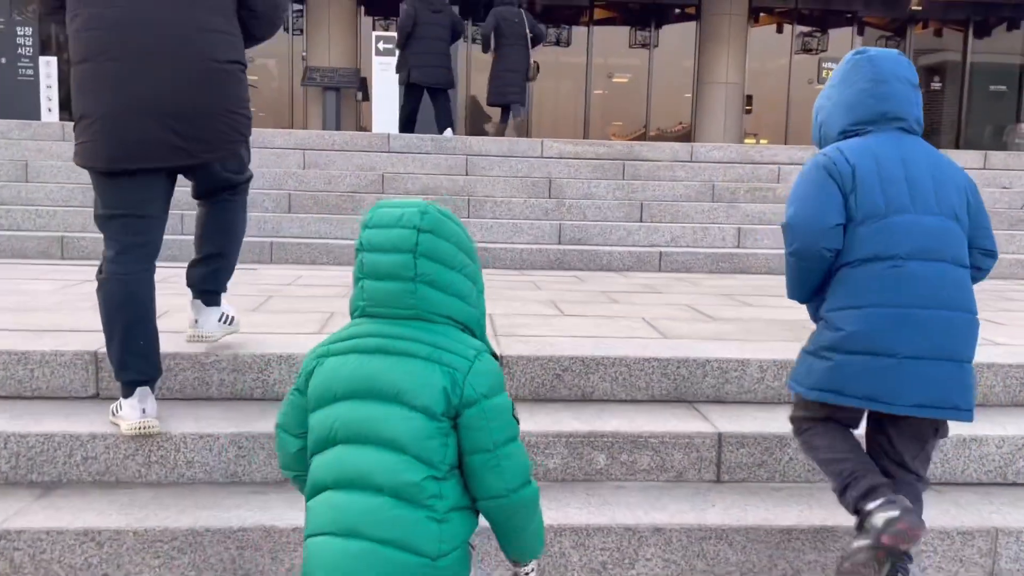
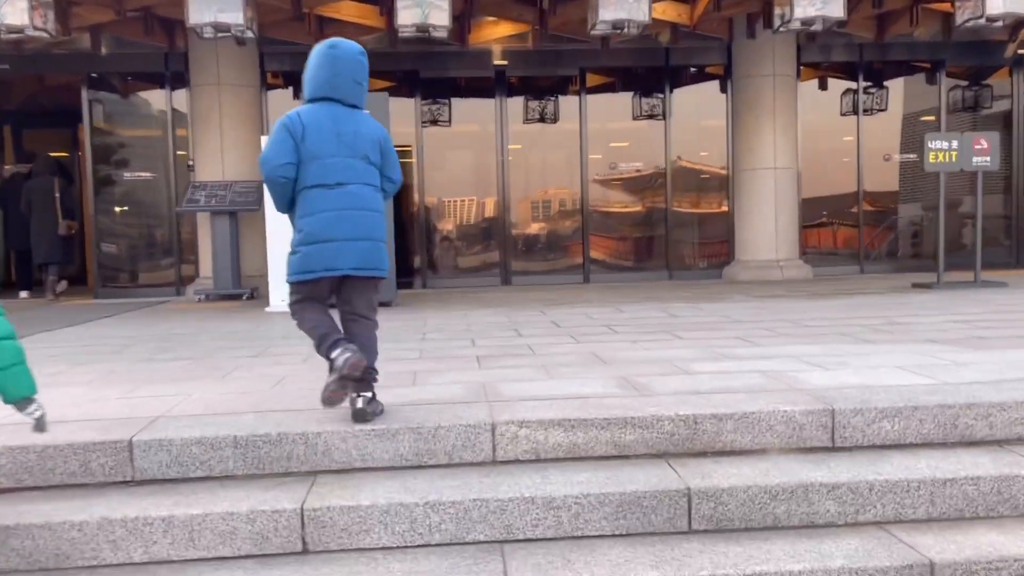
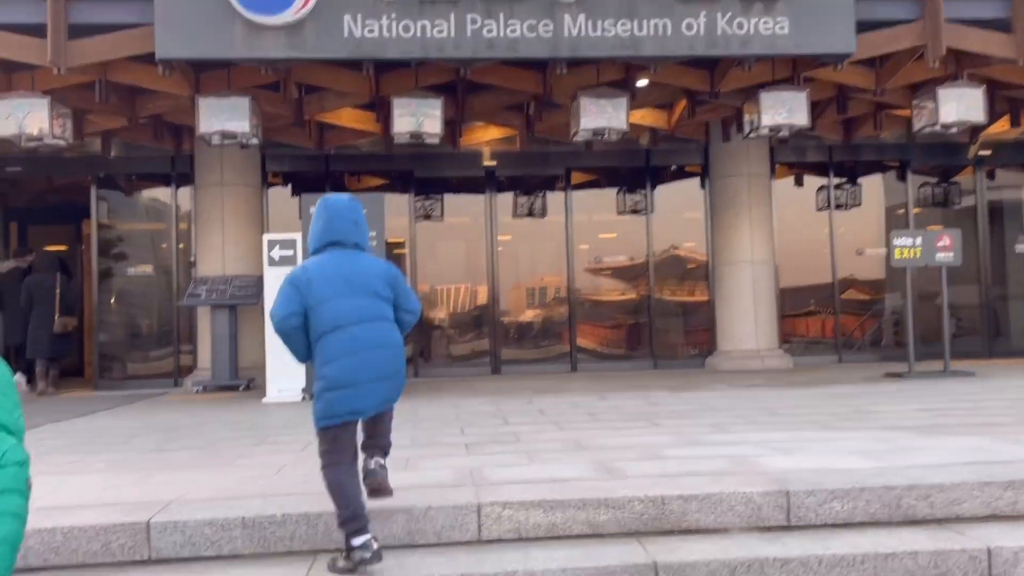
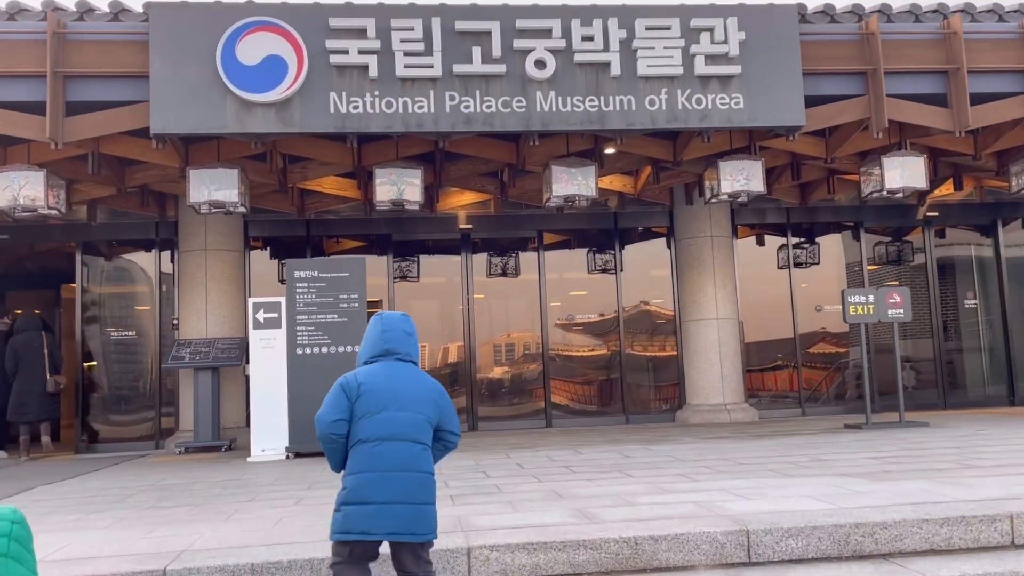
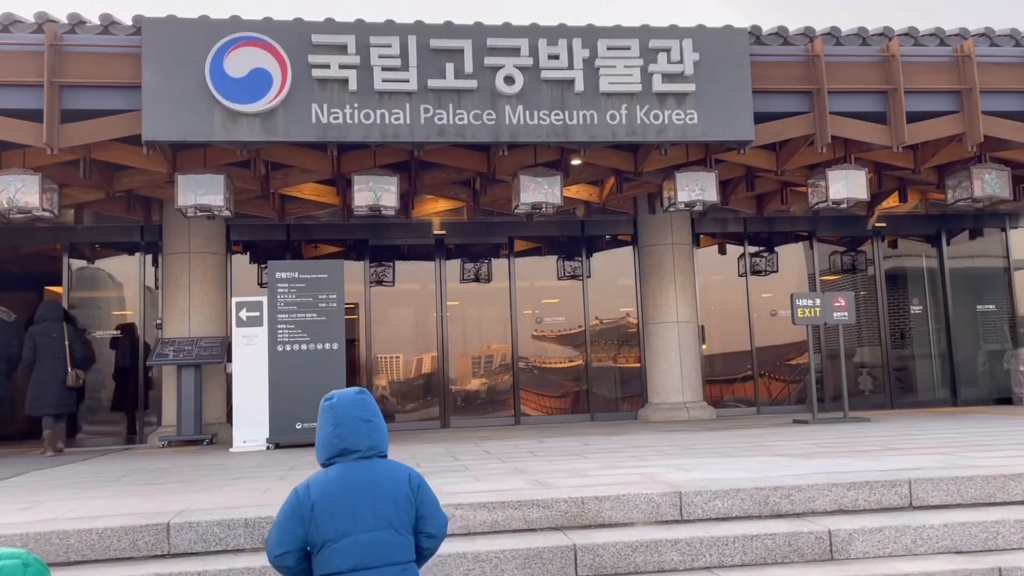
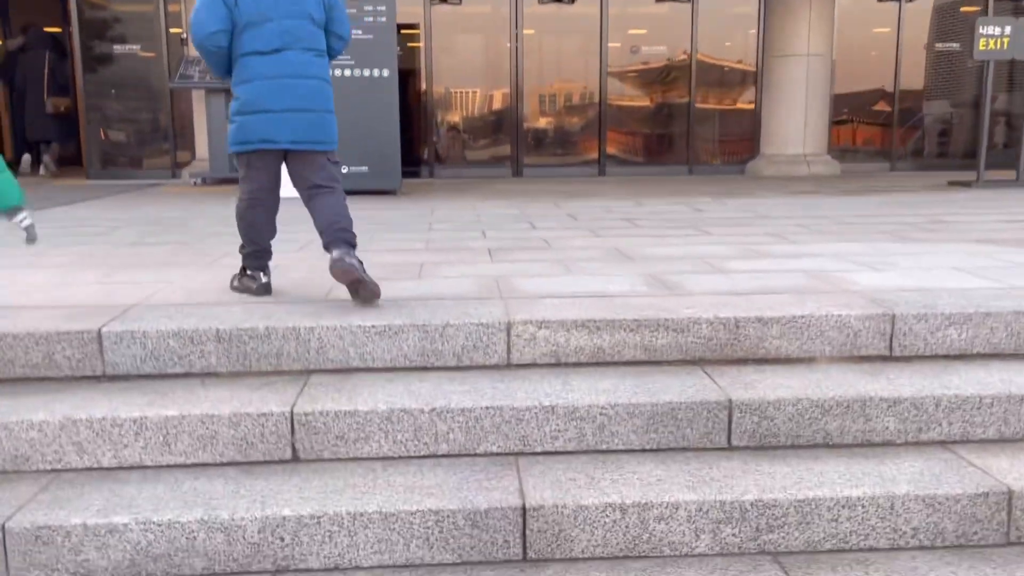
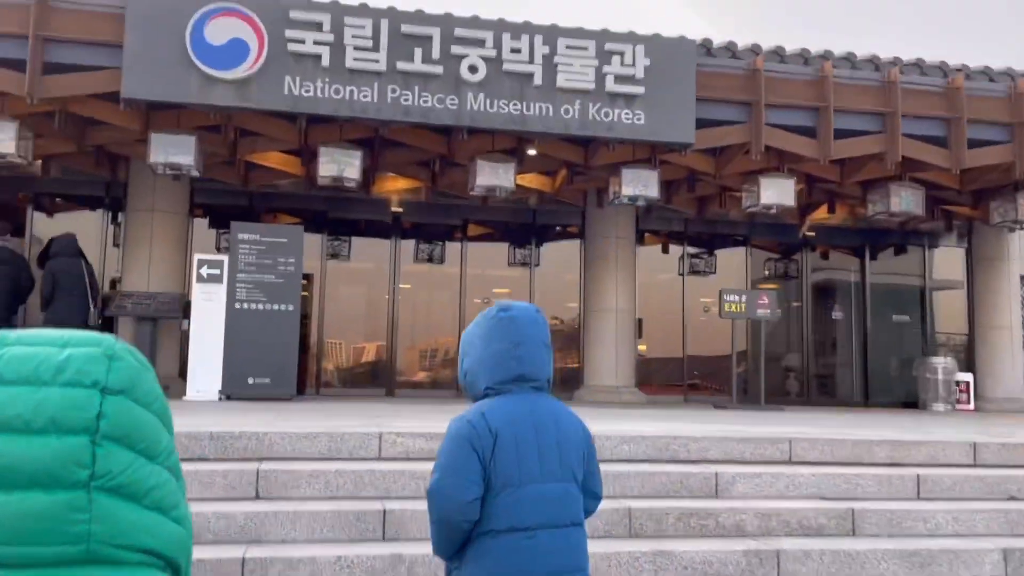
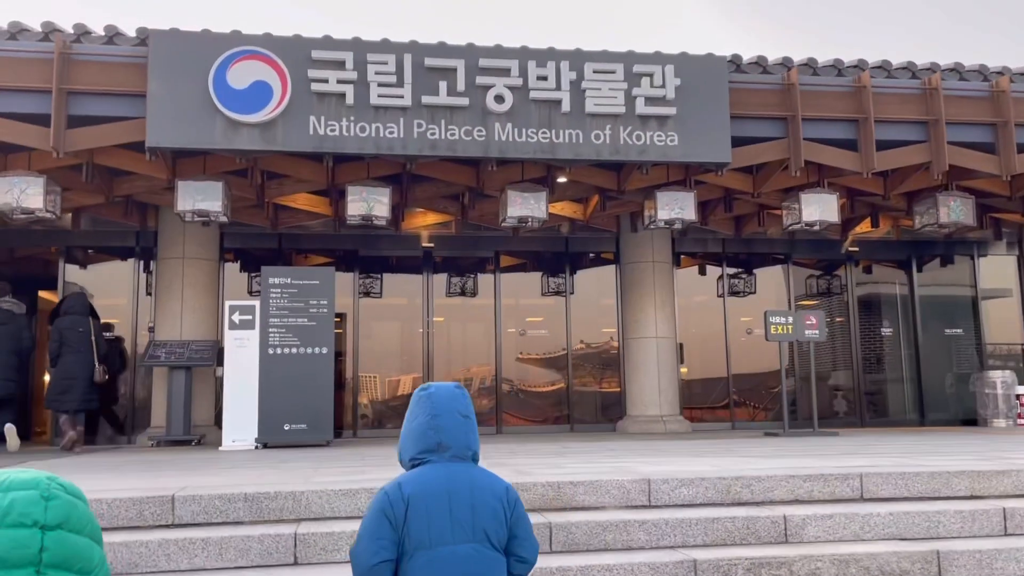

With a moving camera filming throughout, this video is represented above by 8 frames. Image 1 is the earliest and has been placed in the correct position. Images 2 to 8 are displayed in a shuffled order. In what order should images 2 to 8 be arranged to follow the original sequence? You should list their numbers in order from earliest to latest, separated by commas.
7, 8, 5, 4, 3, 2, 6
